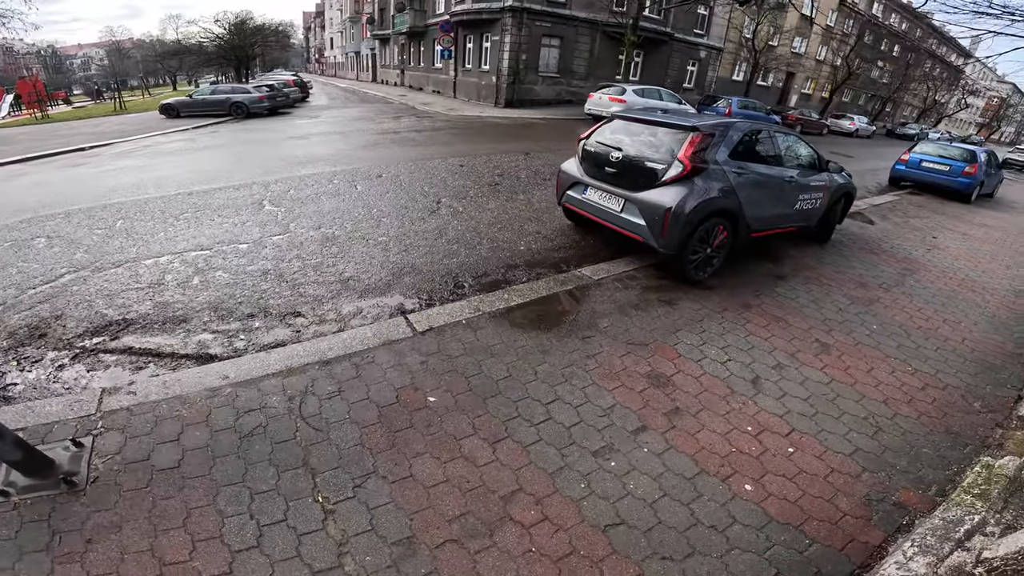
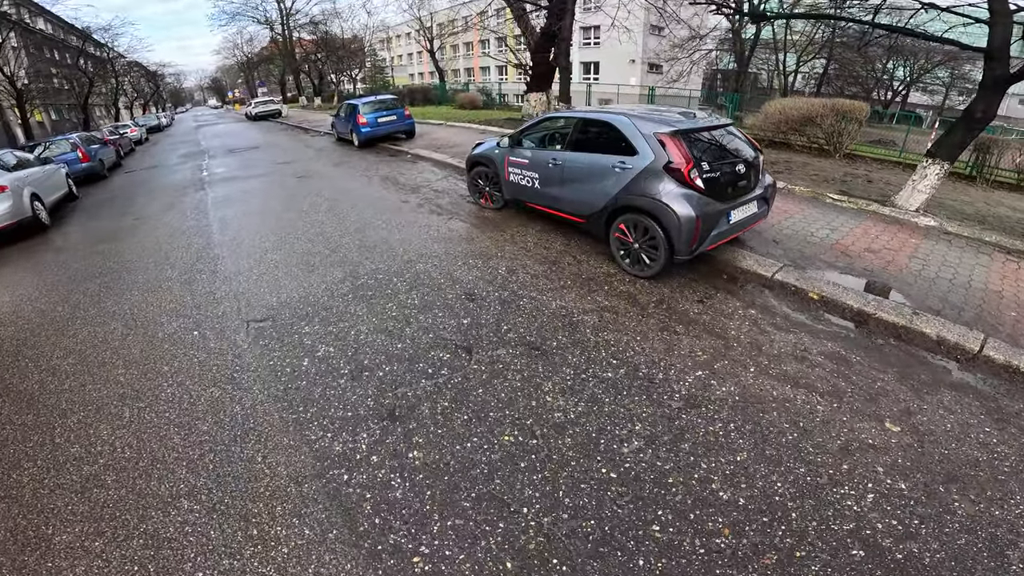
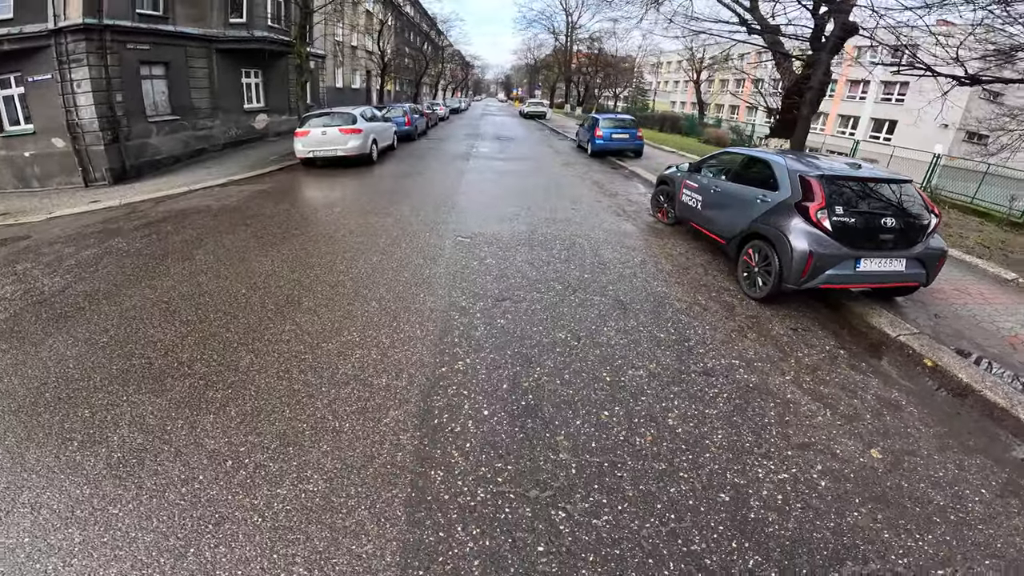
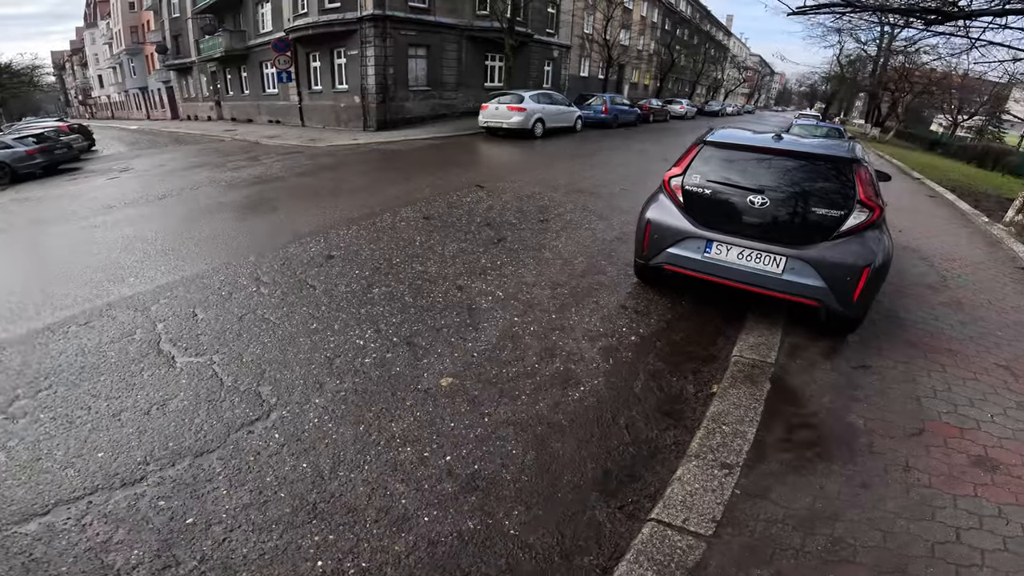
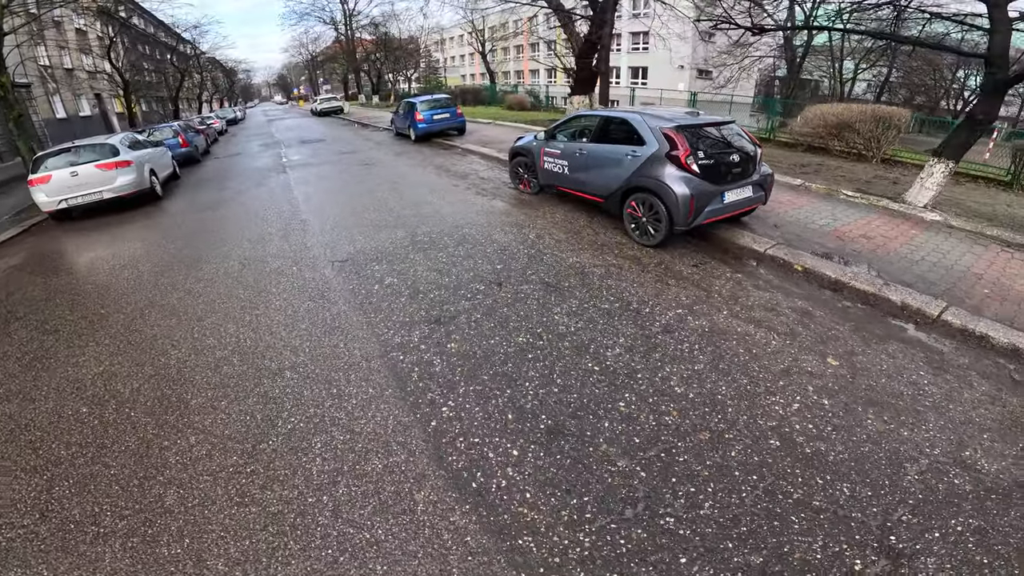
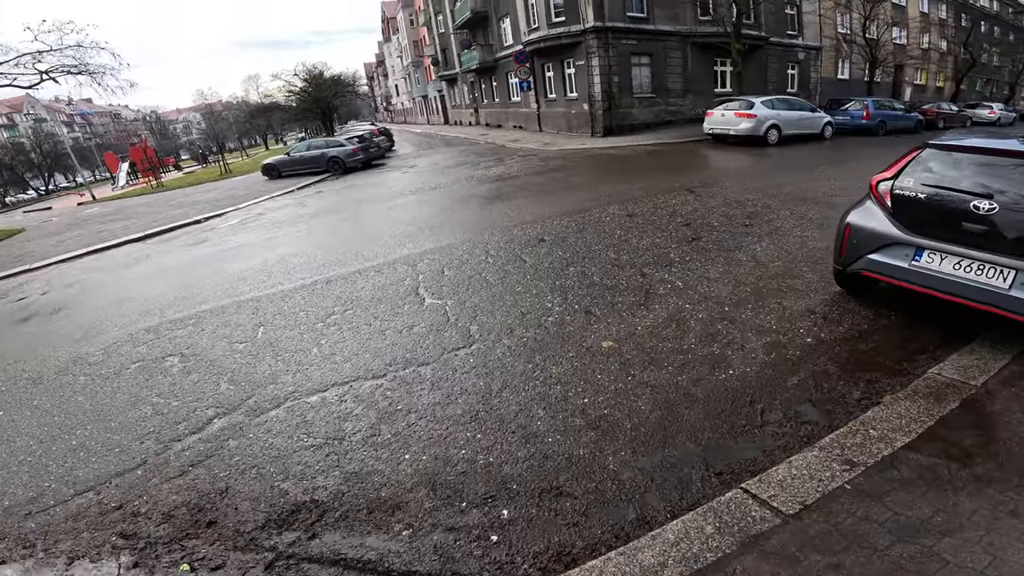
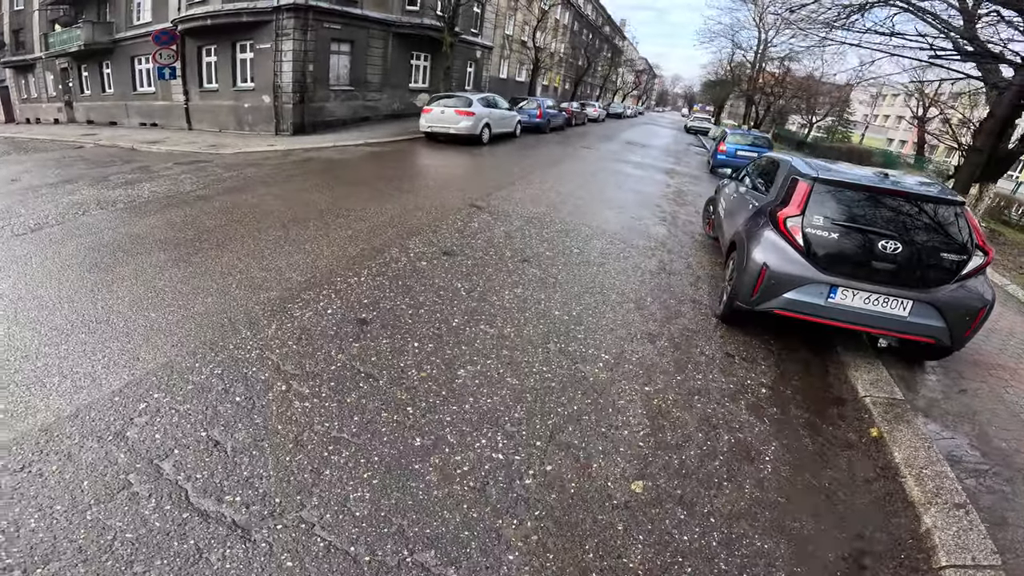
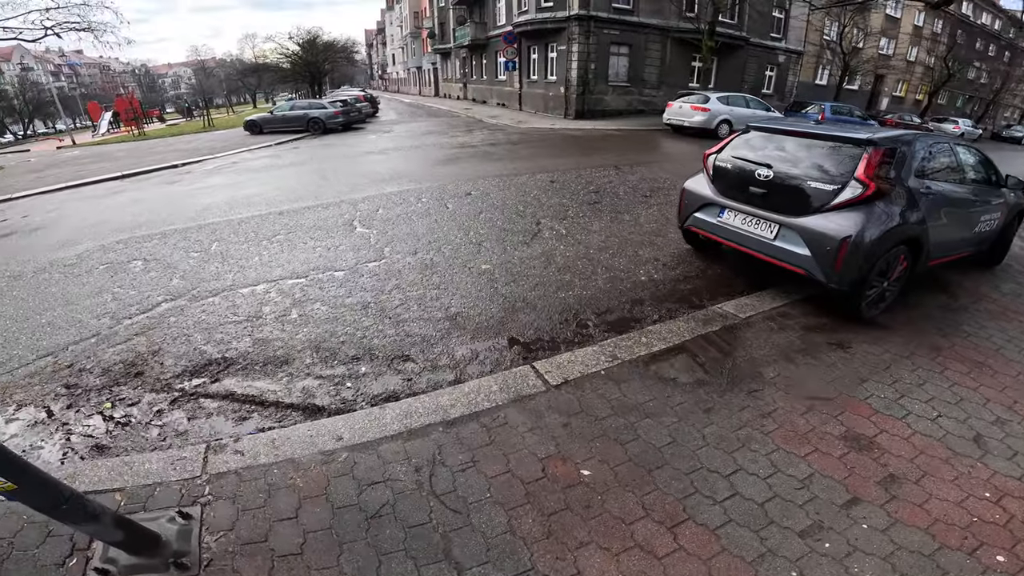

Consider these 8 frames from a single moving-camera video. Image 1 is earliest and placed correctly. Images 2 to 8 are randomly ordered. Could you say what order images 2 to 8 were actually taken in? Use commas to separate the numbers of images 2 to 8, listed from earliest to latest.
8, 6, 4, 7, 3, 5, 2
